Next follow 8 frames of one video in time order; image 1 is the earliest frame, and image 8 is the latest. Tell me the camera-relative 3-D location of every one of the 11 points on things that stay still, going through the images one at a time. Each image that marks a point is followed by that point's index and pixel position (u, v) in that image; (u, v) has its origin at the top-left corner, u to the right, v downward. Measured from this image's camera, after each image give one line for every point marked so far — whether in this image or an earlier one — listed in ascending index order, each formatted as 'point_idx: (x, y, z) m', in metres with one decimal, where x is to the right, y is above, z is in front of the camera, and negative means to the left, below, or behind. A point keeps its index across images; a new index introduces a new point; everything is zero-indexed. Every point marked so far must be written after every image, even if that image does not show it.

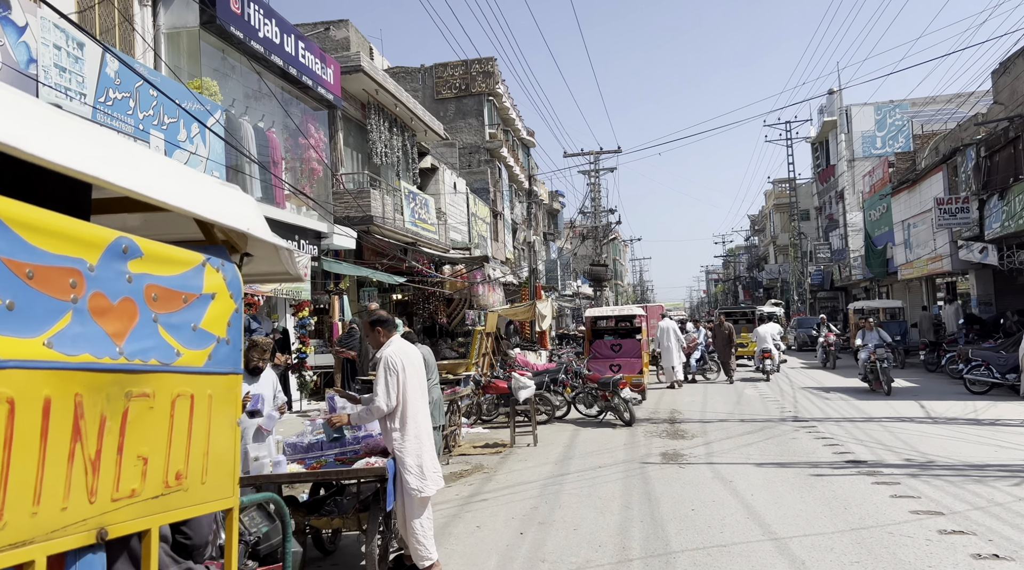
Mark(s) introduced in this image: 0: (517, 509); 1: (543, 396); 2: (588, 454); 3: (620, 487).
0: (0.0, -2.0, +7.4) m
1: (+0.5, -1.8, +13.8) m
2: (+0.9, -2.1, +10.5) m
3: (+1.1, -2.0, +8.3) m
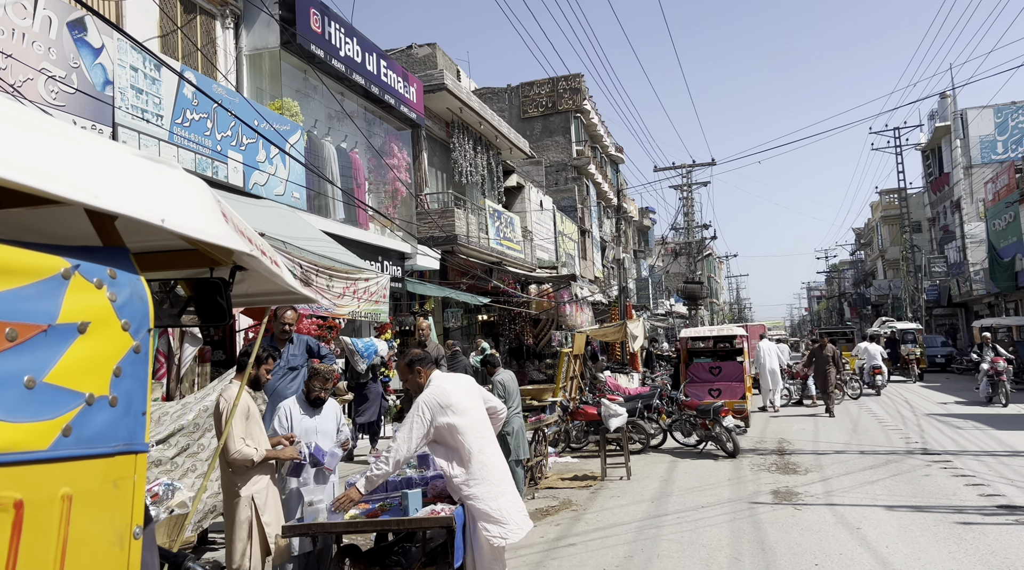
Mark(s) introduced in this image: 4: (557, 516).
0: (+0.7, -2.1, +6.5) m
1: (+1.9, -2.1, +12.9) m
2: (+2.0, -2.3, +9.5) m
3: (+1.9, -2.2, +7.3) m
4: (+0.5, -2.3, +8.5) m
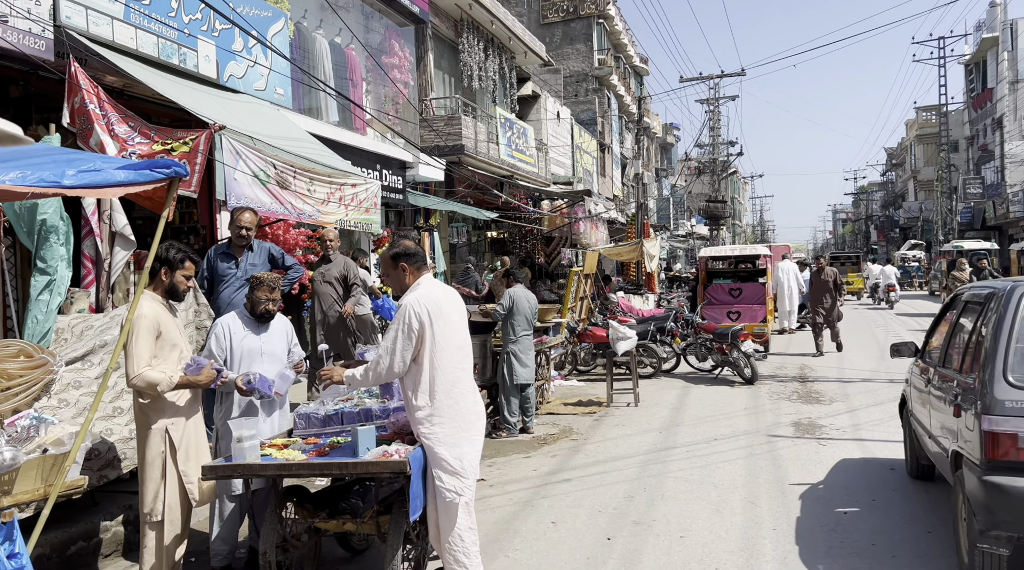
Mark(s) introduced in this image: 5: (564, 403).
0: (+0.6, -1.5, +5.8) m
1: (+2.0, -0.9, +12.1) m
2: (+2.0, -1.4, +8.8) m
3: (+1.8, -1.5, +6.5) m
4: (+0.4, -1.5, +7.8) m
5: (+0.6, -1.4, +10.2) m
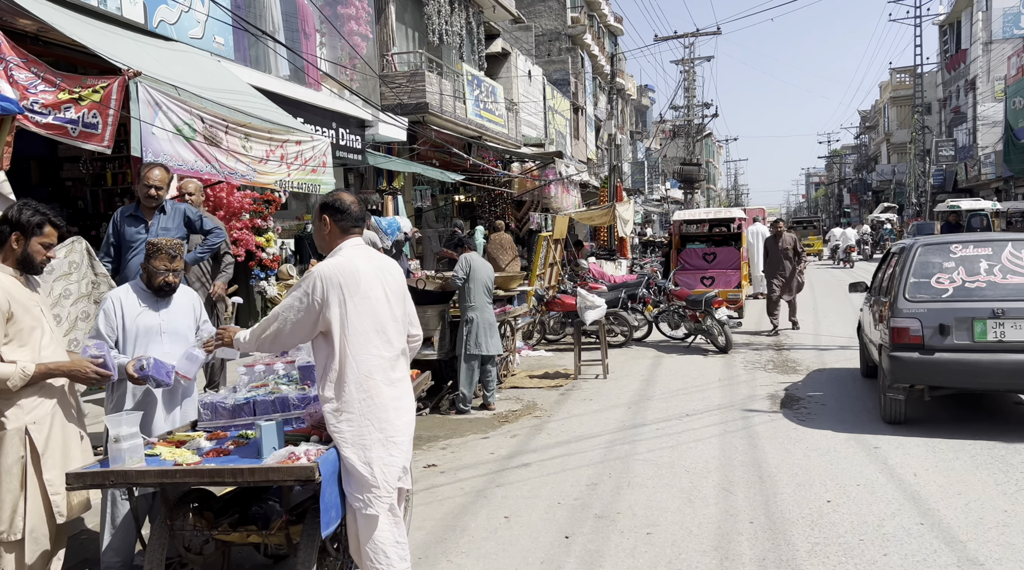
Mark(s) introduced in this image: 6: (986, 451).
0: (+0.3, -1.3, +5.3) m
1: (+1.5, -0.4, +11.6) m
2: (+1.6, -1.1, +8.3) m
3: (+1.5, -1.2, +6.0) m
4: (+0.1, -1.2, +7.2) m
5: (+0.2, -1.0, +9.6) m
6: (+3.4, -1.2, +6.0) m
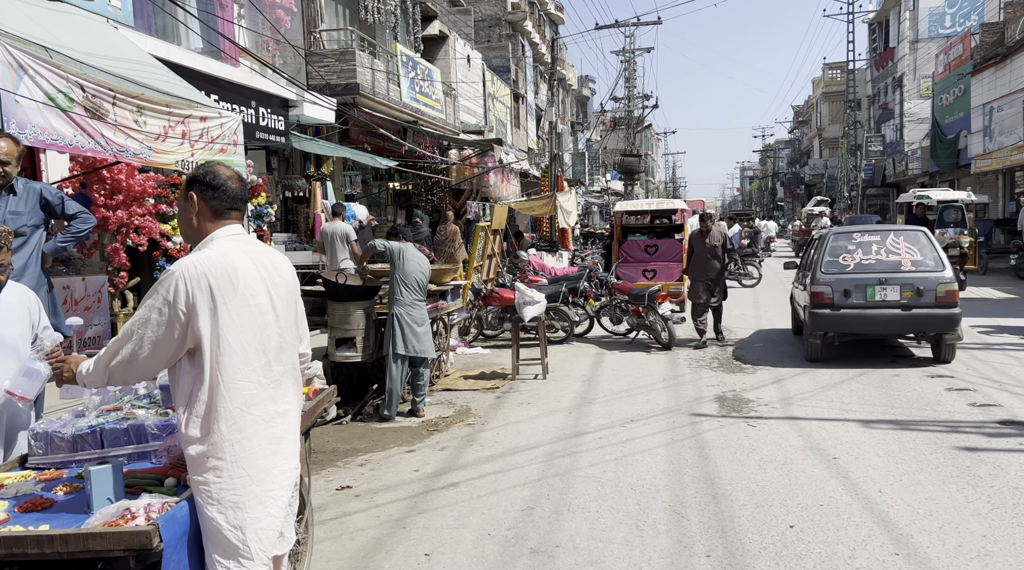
0: (-0.1, -1.2, +4.6) m
1: (+0.6, -0.3, +11.0) m
2: (+1.0, -1.0, +7.7) m
3: (+1.0, -1.2, +5.5) m
4: (-0.5, -1.2, +6.5) m
5: (-0.5, -1.0, +8.9) m
6: (+2.9, -1.2, +5.5) m
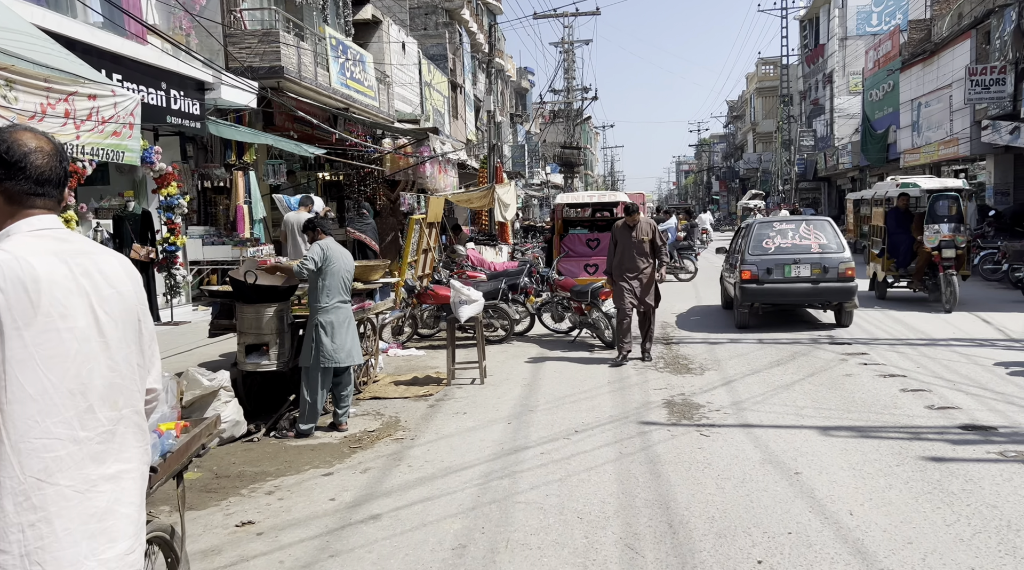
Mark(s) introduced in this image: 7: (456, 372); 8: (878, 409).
0: (-0.4, -1.3, +4.0) m
1: (-0.2, -0.3, +10.4) m
2: (+0.4, -1.0, +7.1) m
3: (+0.6, -1.2, +4.9) m
4: (-1.0, -1.2, +5.9) m
5: (-1.2, -0.9, +8.3) m
6: (+2.5, -1.2, +5.1) m
7: (-0.6, -0.9, +8.4) m
8: (+3.0, -1.0, +6.9) m
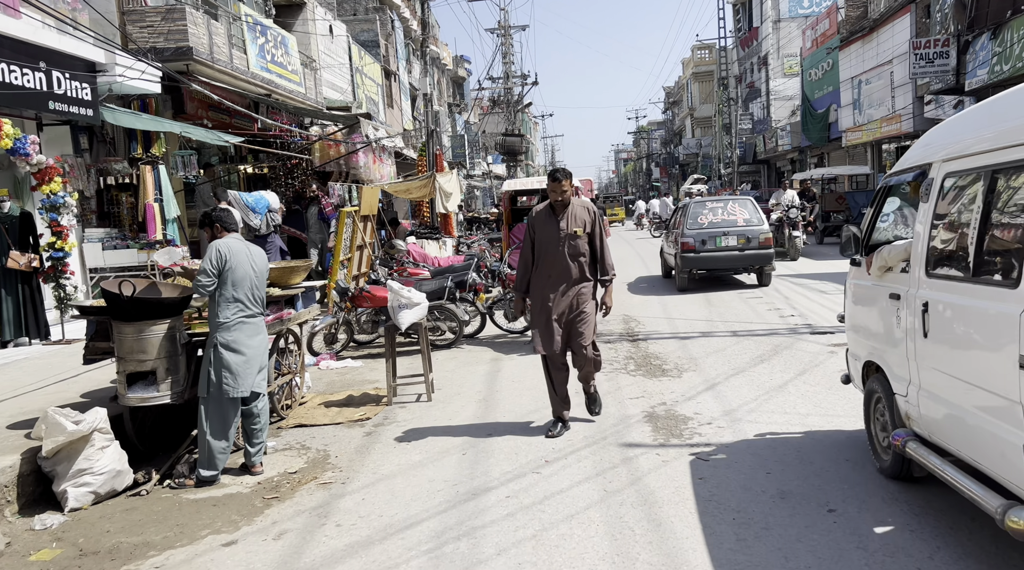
0: (-0.5, -1.3, +2.8) m
1: (-0.8, -0.2, +9.2) m
2: (+0.1, -1.0, +6.0) m
3: (+0.4, -1.2, +3.8) m
4: (-1.2, -1.2, +4.6) m
5: (-1.6, -1.0, +7.0) m
6: (+2.3, -1.1, +4.1) m
7: (-1.0, -0.9, +7.2) m
8: (+2.7, -0.9, +5.9) m
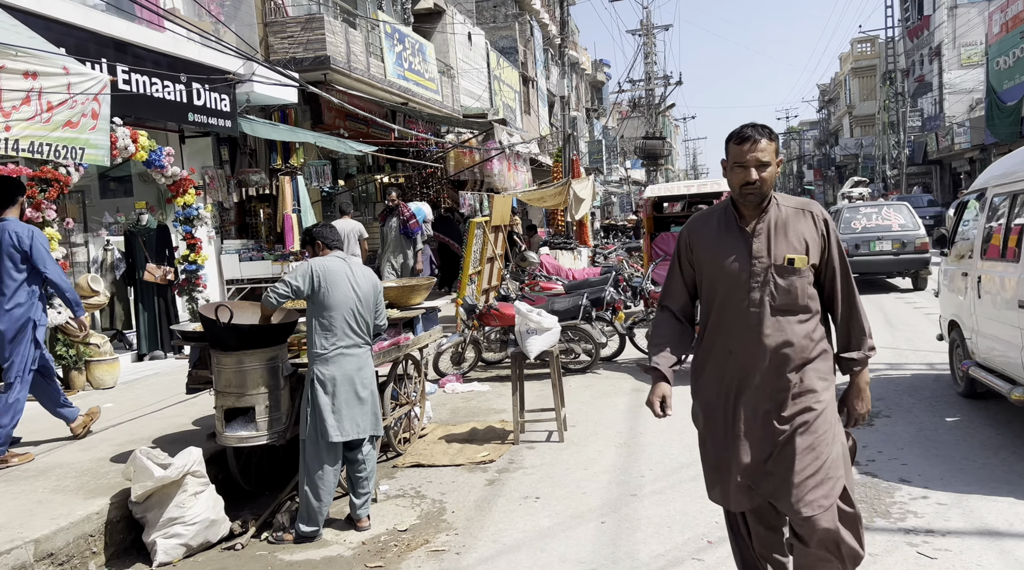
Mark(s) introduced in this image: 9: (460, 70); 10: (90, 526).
0: (-0.2, -1.4, +2.0) m
1: (+0.7, -0.4, +8.3) m
2: (+0.9, -1.1, +5.0) m
3: (+0.9, -1.3, +2.8) m
4: (-0.5, -1.3, +3.9) m
5: (-0.5, -1.1, +6.3) m
6: (+2.8, -1.2, +2.8) m
7: (+0.1, -1.0, +6.4) m
8: (+3.5, -1.1, +4.5) m
9: (-1.2, +5.0, +19.6) m
10: (-2.1, -1.2, +4.2) m
